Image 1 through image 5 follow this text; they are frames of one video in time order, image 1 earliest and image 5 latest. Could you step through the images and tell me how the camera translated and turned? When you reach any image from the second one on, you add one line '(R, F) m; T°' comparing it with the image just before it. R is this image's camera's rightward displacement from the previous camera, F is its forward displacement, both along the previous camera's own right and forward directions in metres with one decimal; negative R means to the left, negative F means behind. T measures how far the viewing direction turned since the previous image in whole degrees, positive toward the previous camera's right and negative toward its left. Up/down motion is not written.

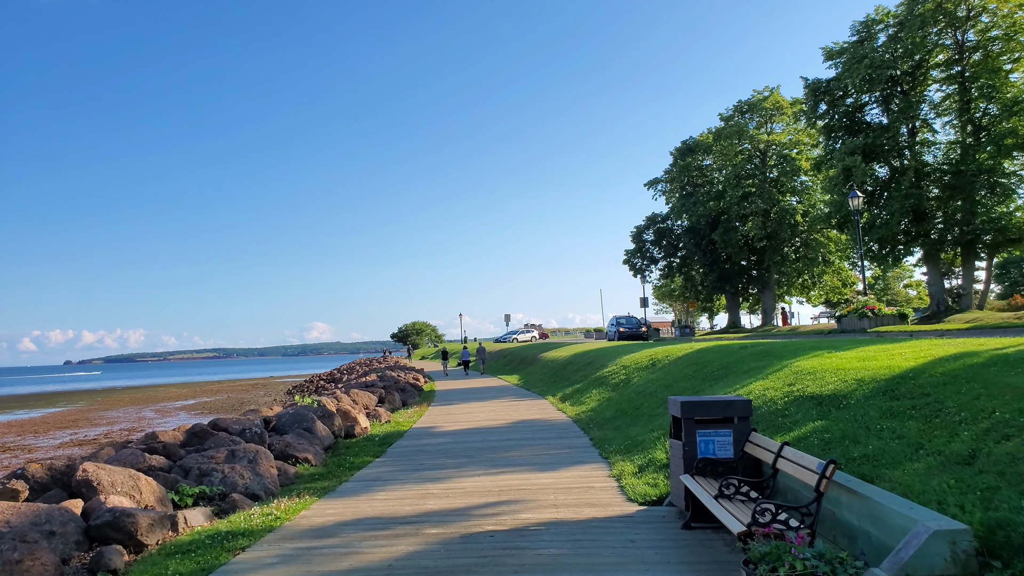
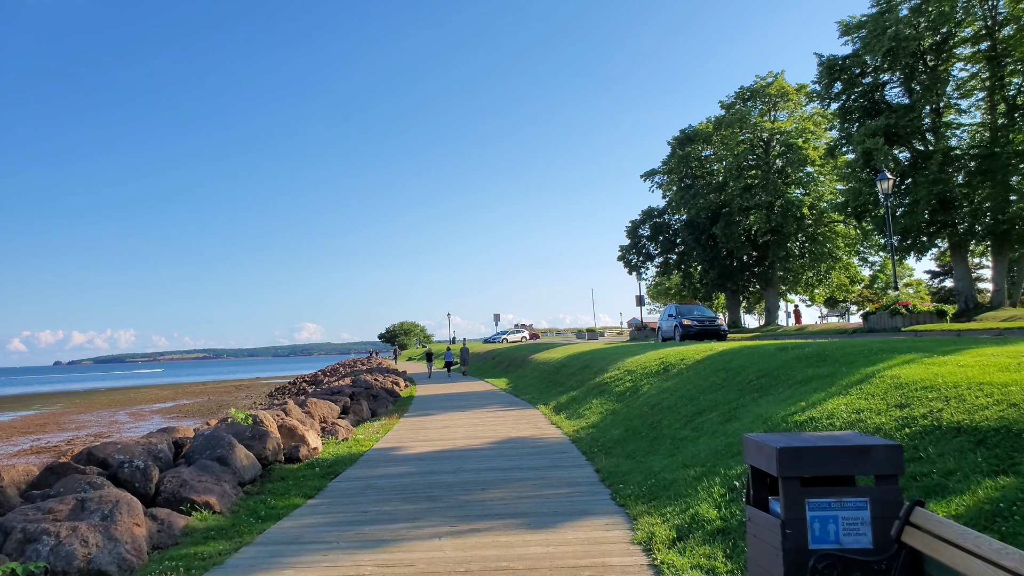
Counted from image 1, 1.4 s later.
(+0.1, +2.8) m; +1°
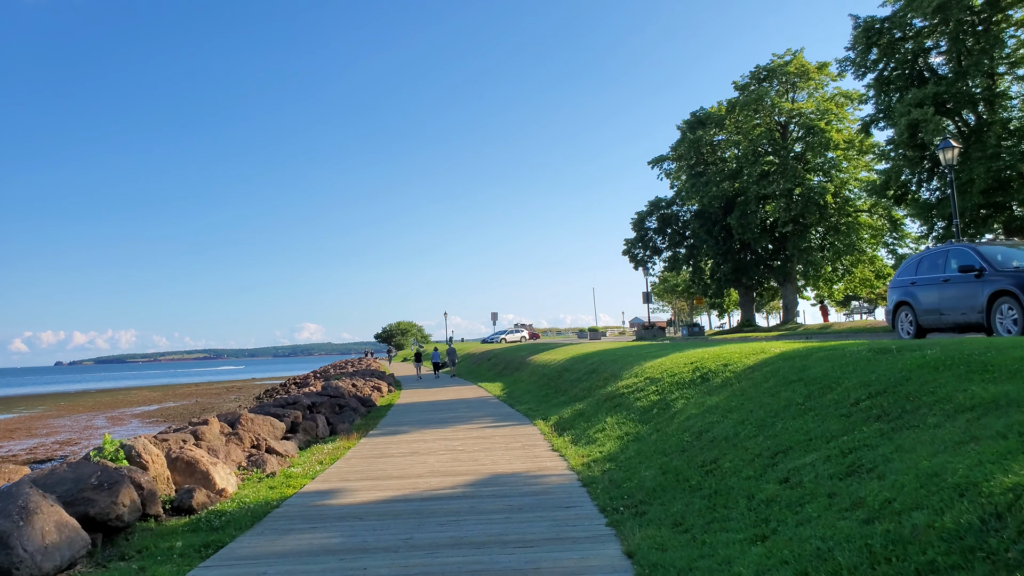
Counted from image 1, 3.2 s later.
(+0.2, +3.5) m; 0°
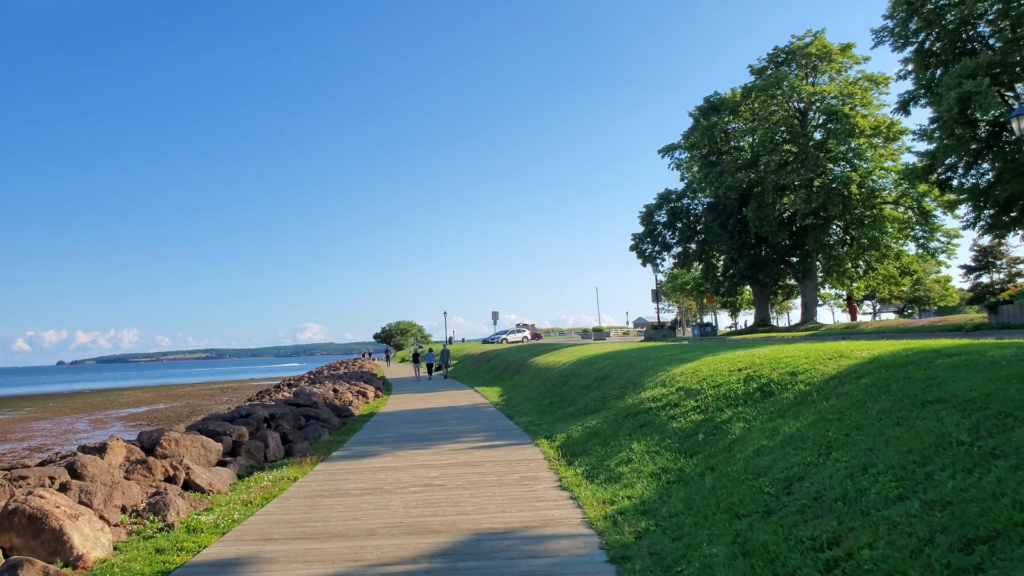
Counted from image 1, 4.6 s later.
(+0.1, +2.8) m; 0°
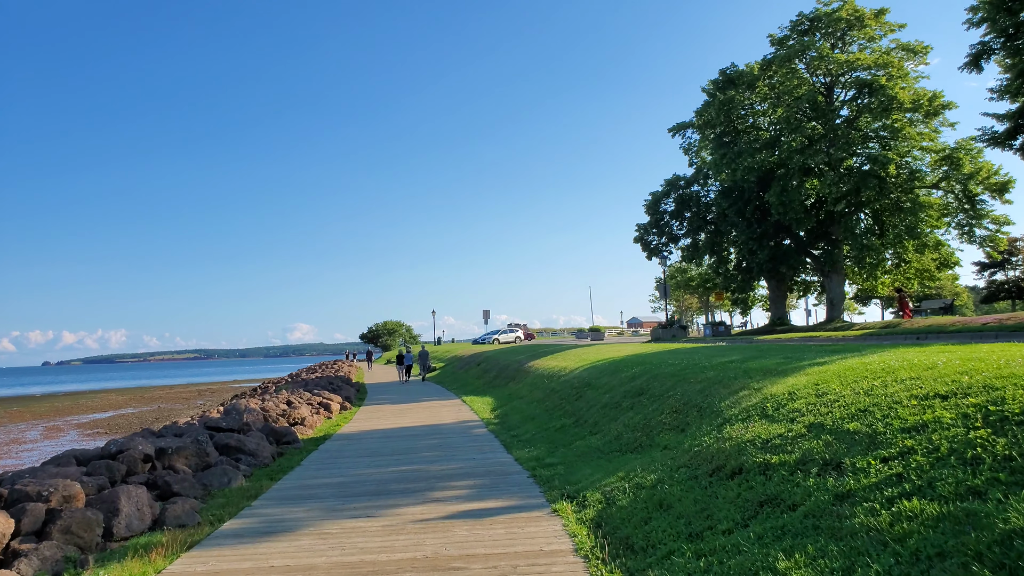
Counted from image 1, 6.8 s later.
(-0.1, +4.5) m; +1°
